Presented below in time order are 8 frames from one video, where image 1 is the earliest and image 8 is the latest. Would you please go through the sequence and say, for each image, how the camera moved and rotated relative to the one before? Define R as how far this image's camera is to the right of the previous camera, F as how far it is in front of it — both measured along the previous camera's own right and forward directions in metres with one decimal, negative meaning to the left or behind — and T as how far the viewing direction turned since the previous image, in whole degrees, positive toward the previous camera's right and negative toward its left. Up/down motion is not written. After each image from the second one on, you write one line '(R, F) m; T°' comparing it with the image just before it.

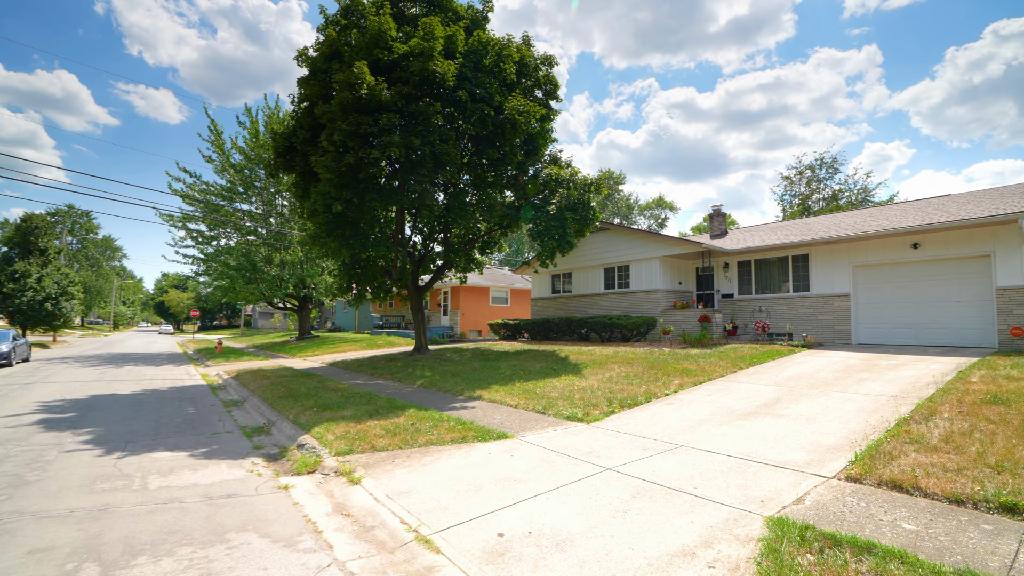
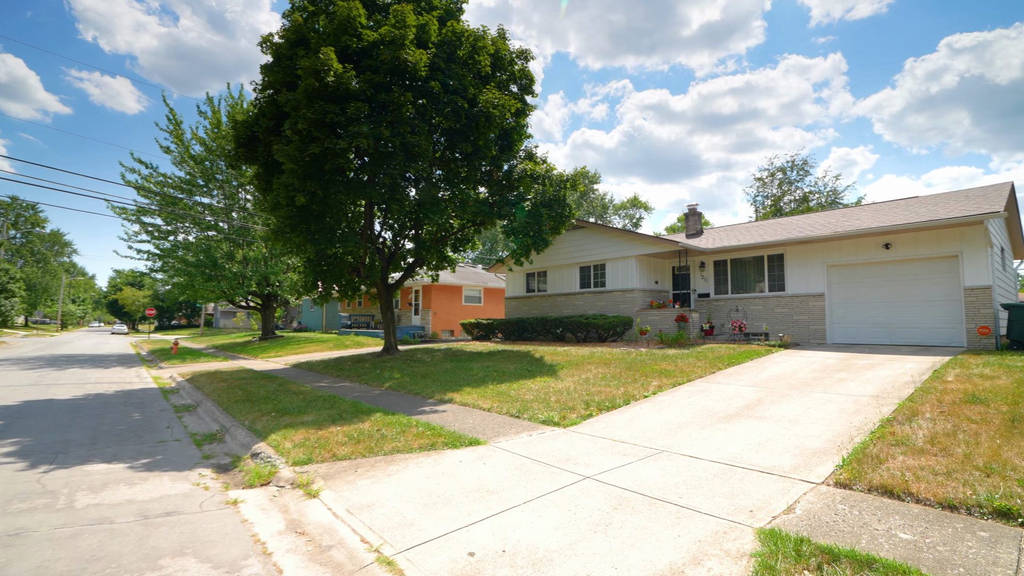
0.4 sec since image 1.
(0.0, +0.3) m; +3°
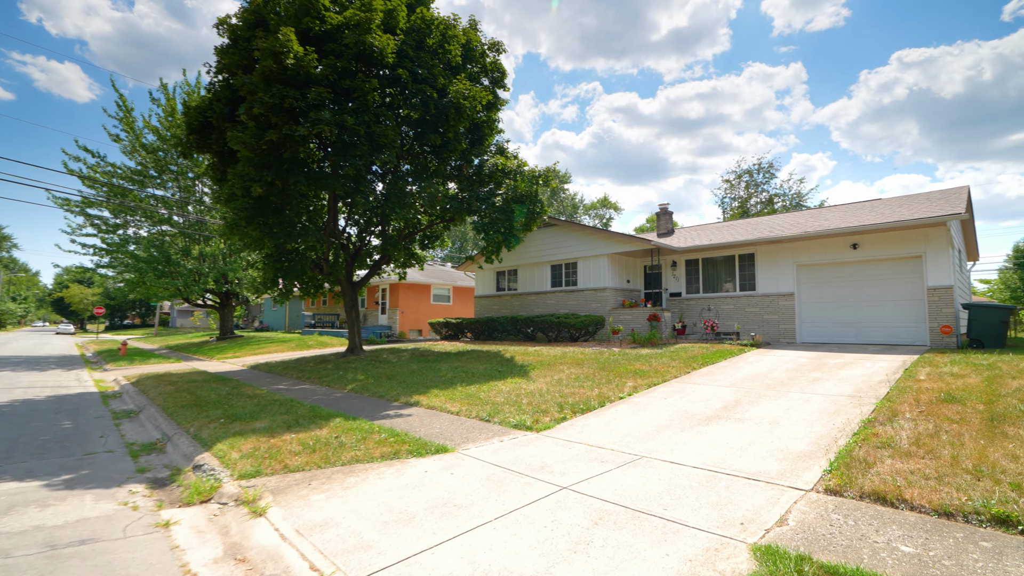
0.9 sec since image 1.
(0.0, +0.3) m; +3°
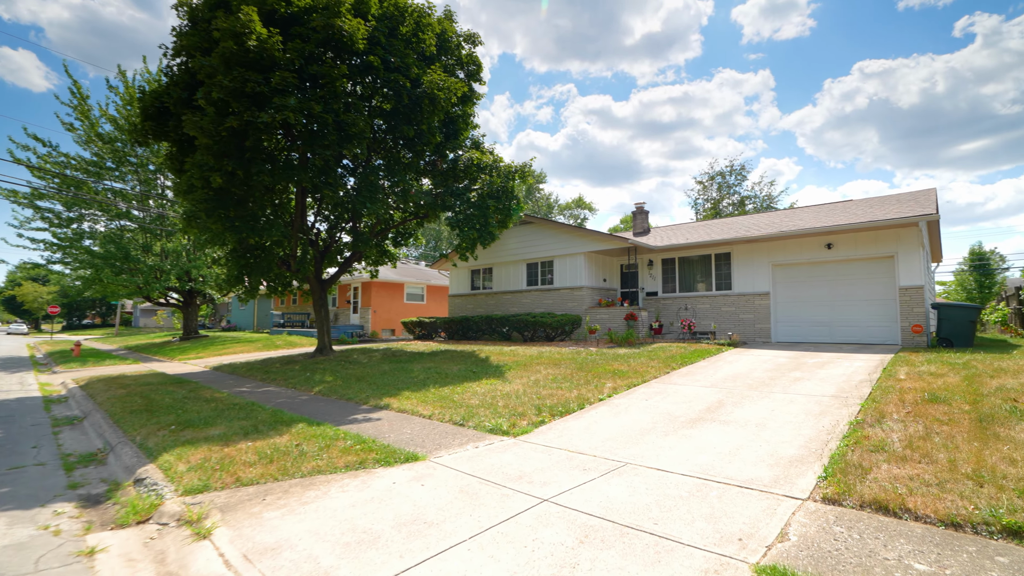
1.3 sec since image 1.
(0.0, +0.3) m; +3°
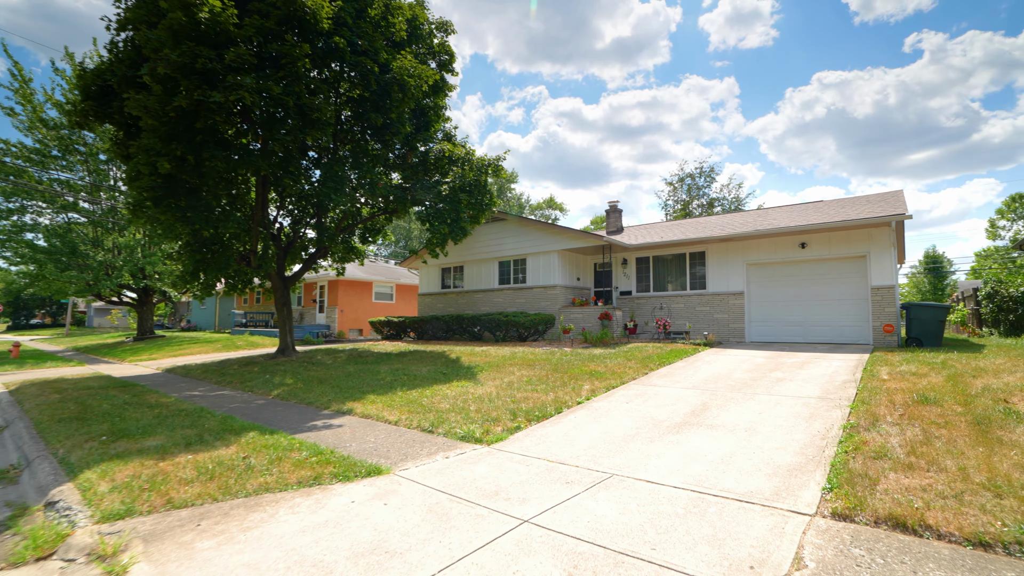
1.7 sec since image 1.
(0.0, +0.4) m; +3°
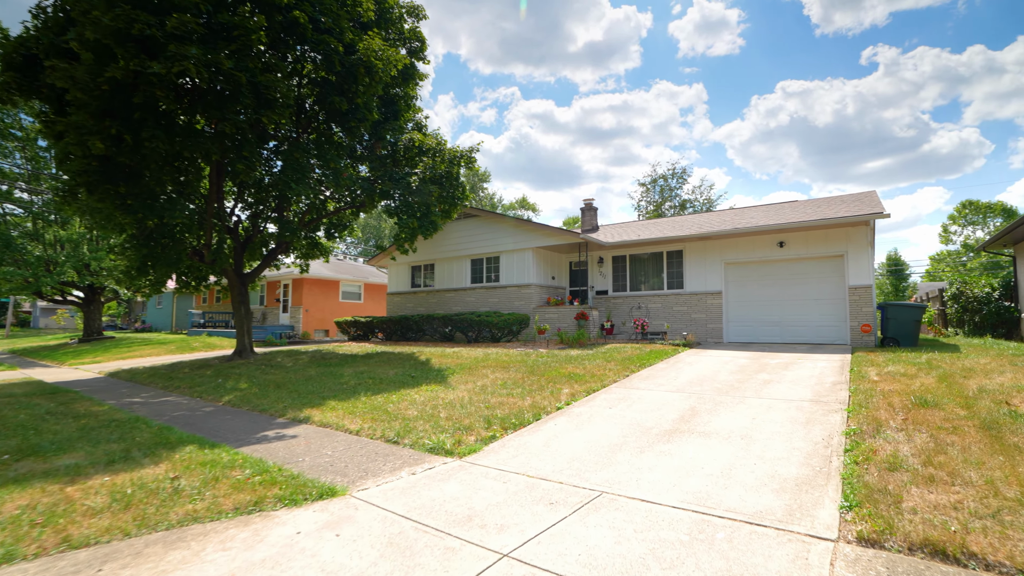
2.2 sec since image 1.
(0.0, +0.5) m; +3°
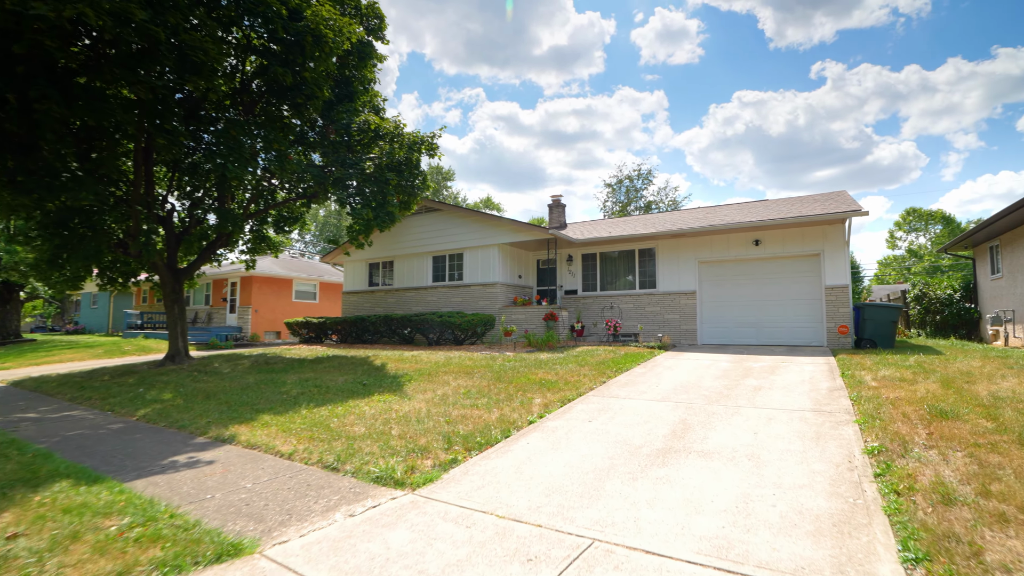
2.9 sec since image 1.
(0.0, +0.8) m; +4°
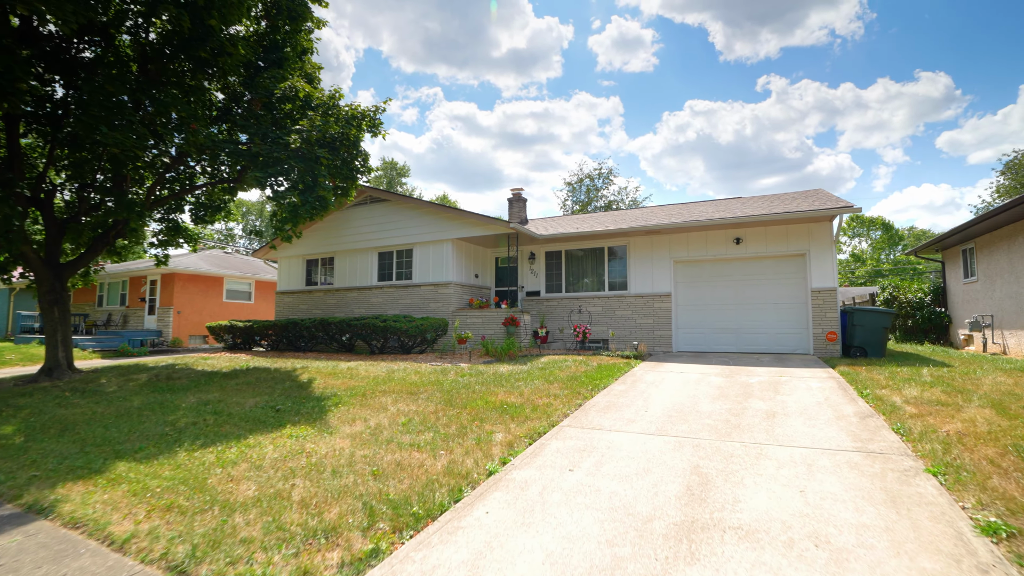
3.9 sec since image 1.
(0.0, +1.4) m; +5°
